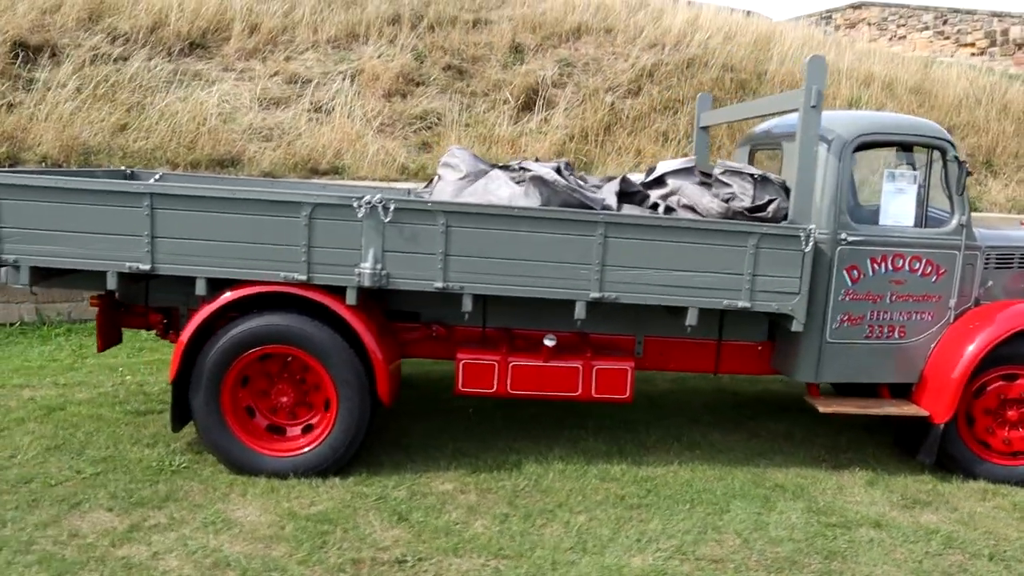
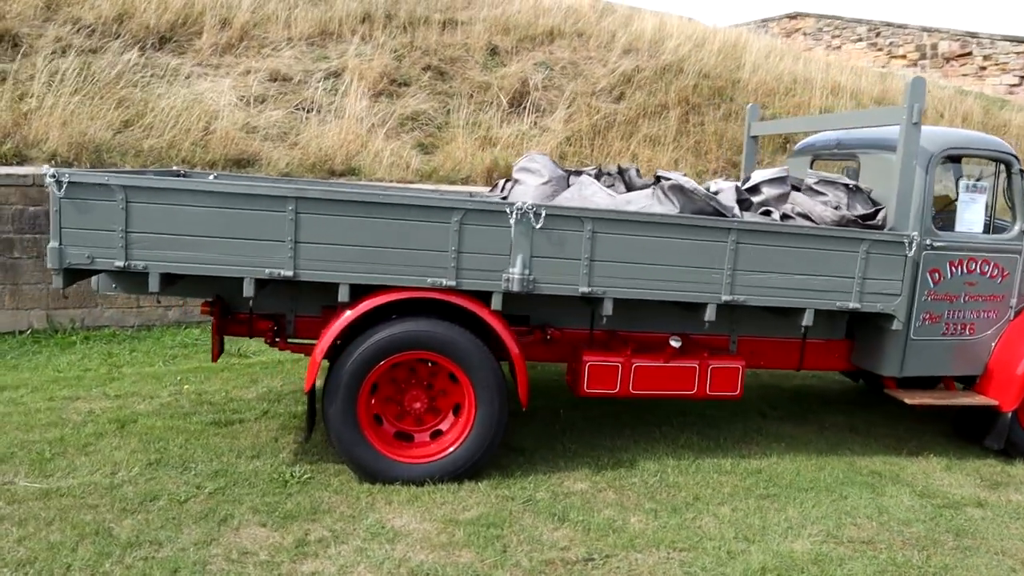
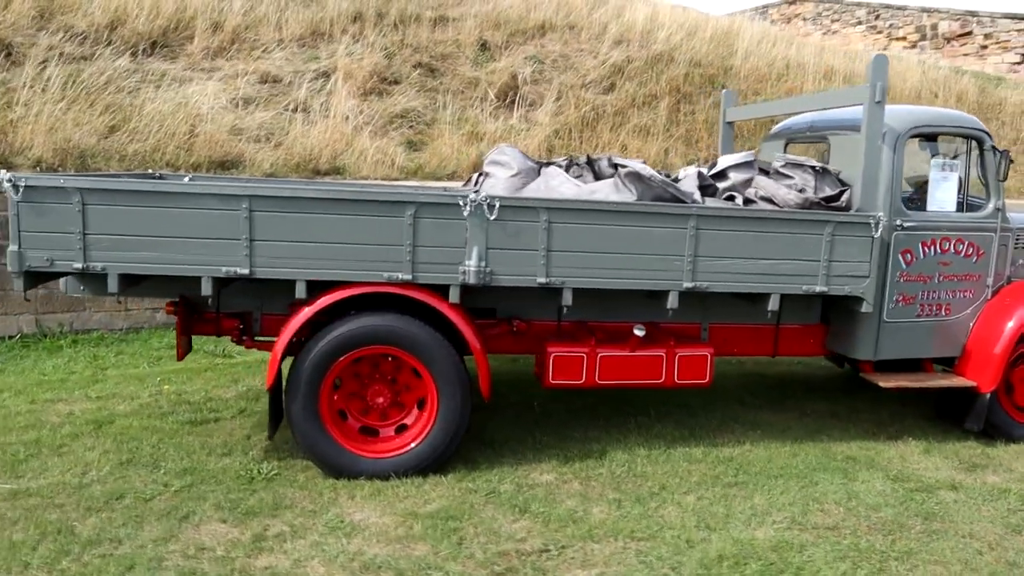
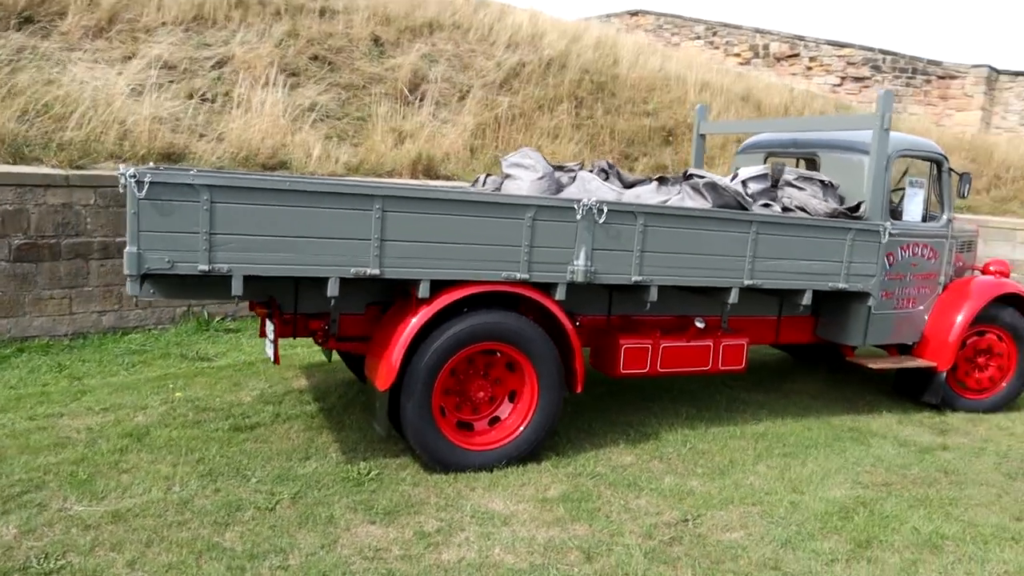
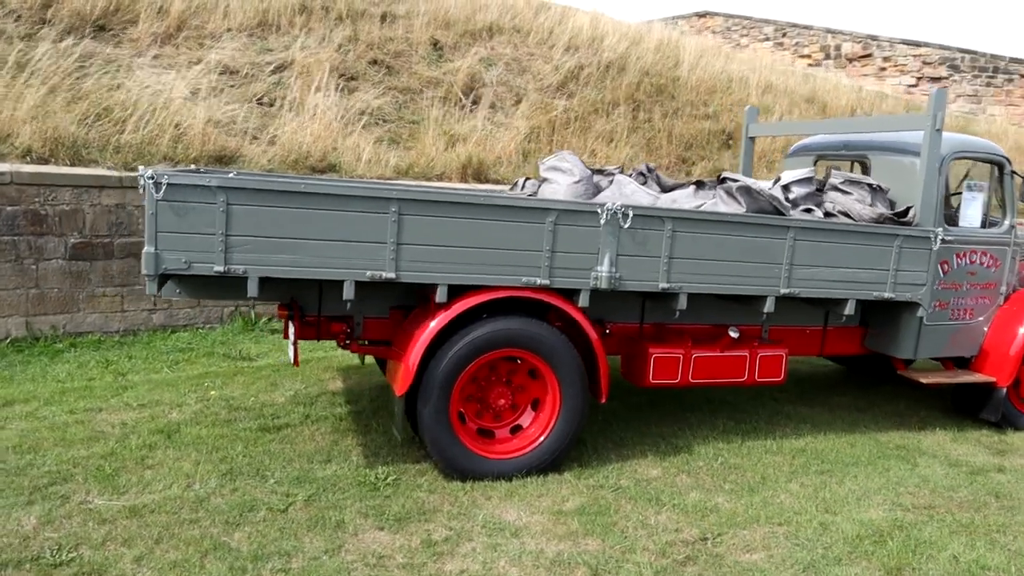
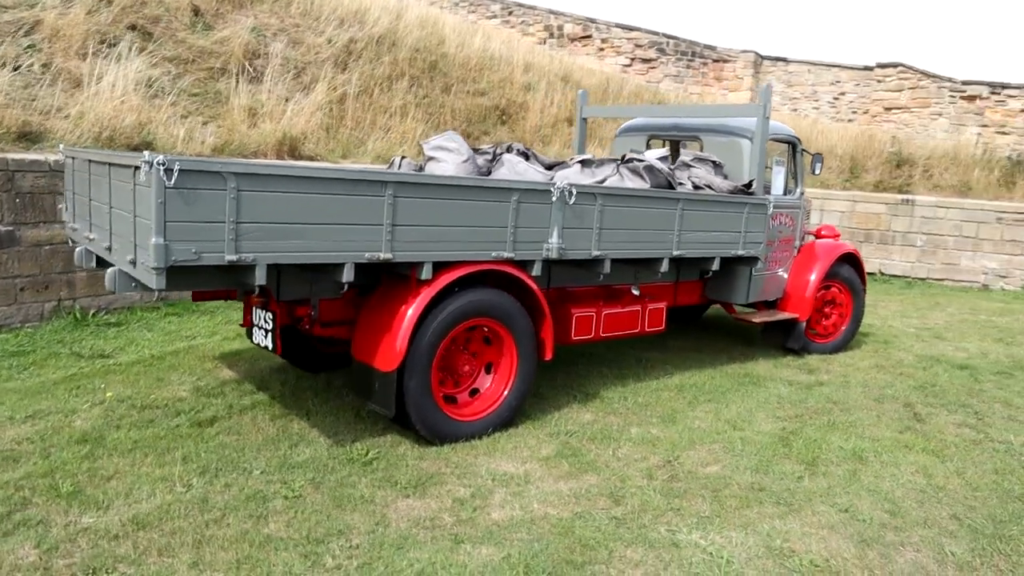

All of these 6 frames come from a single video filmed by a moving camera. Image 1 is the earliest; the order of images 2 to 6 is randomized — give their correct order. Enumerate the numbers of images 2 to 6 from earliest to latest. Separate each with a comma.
3, 2, 5, 4, 6
